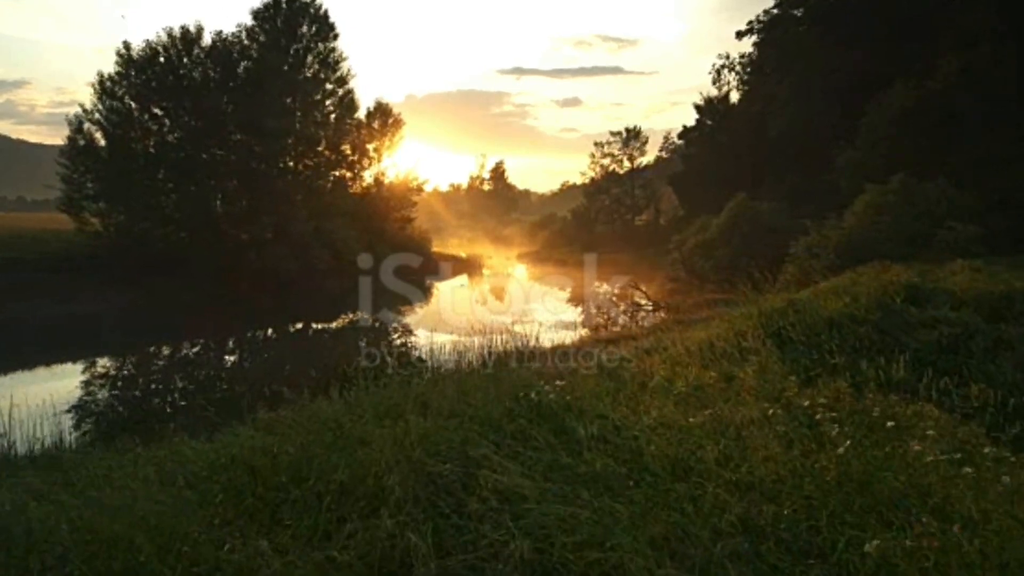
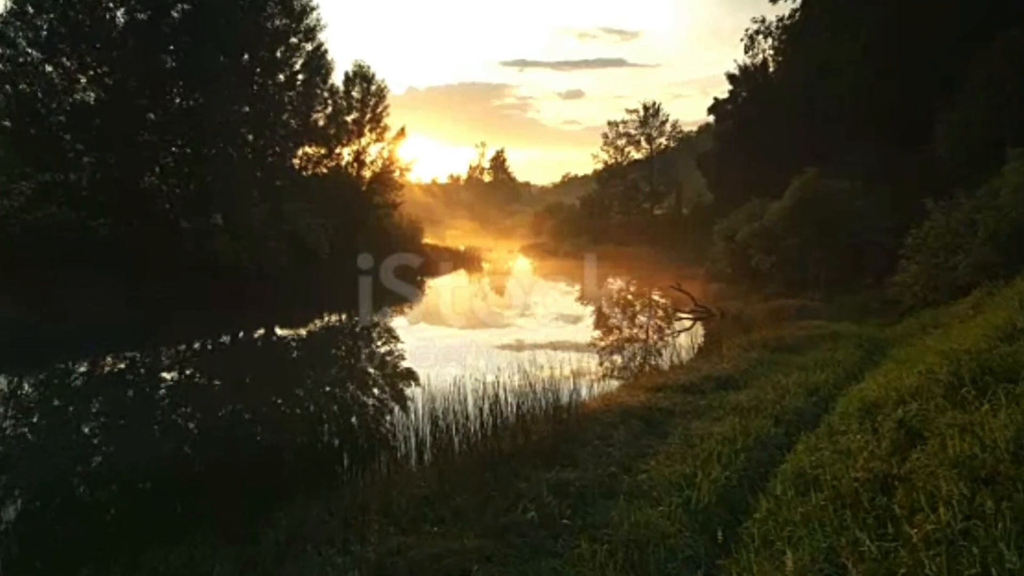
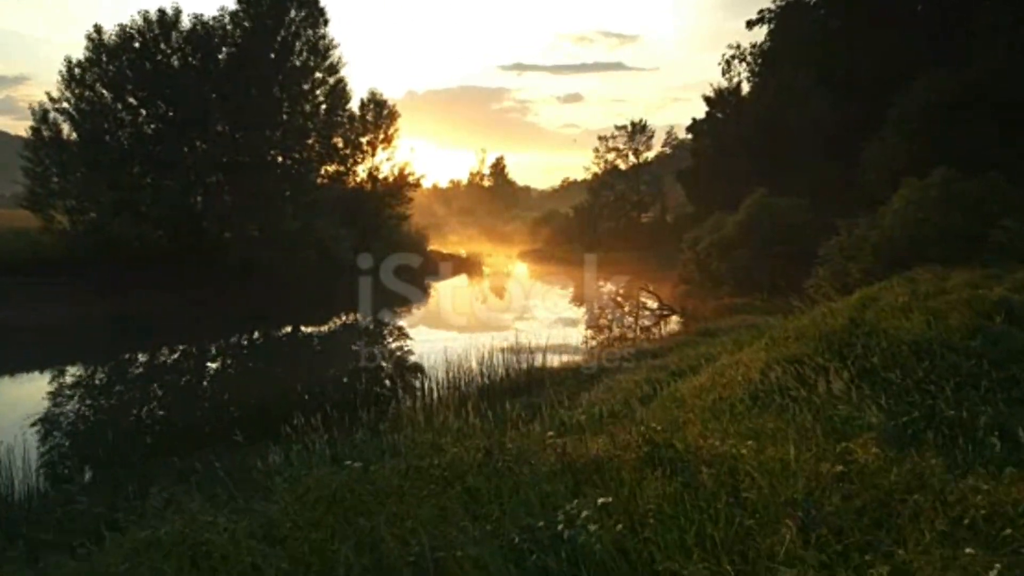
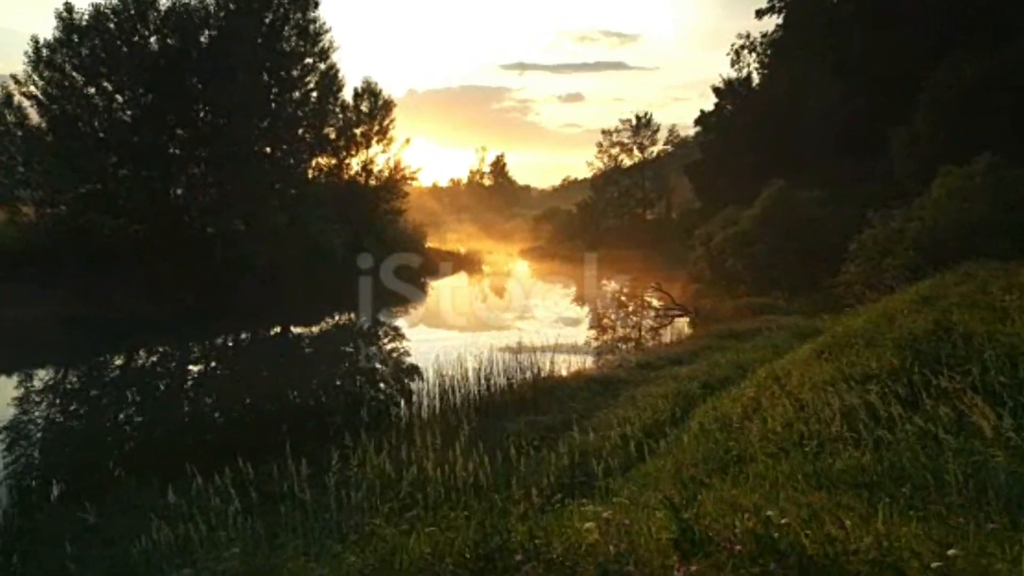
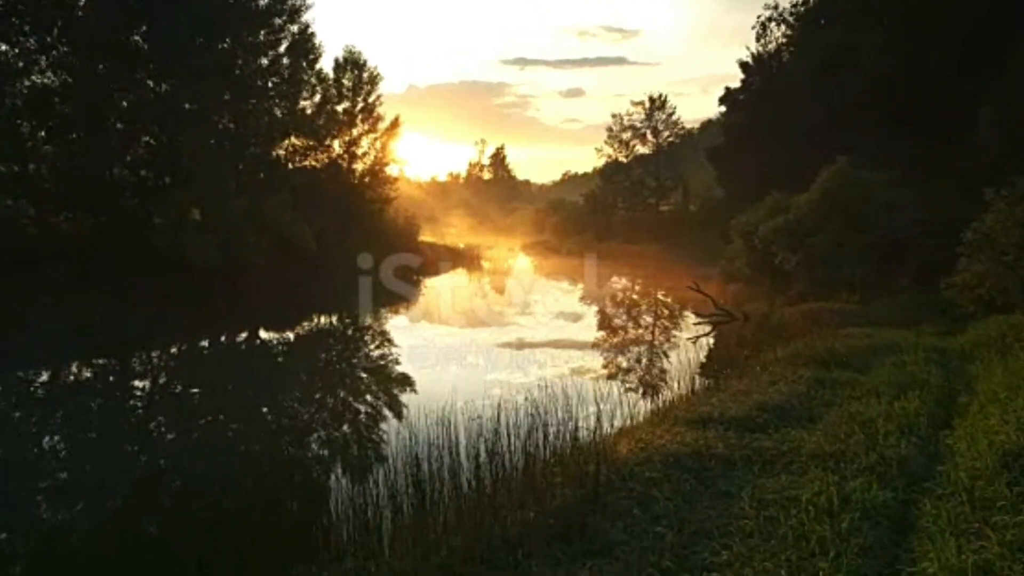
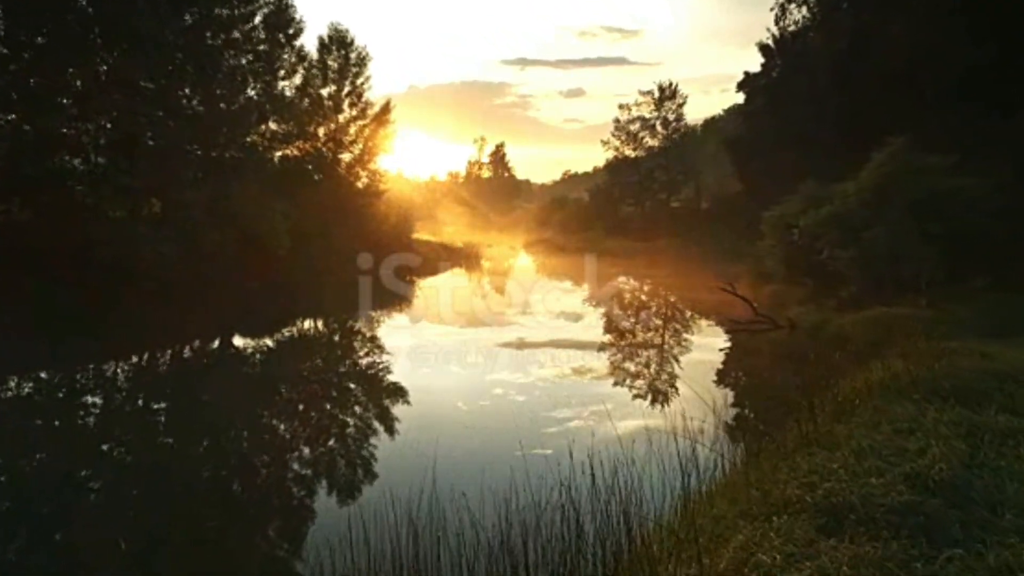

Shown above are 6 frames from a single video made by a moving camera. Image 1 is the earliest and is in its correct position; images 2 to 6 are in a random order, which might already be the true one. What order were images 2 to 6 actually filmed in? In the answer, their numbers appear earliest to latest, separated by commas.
3, 4, 2, 5, 6
